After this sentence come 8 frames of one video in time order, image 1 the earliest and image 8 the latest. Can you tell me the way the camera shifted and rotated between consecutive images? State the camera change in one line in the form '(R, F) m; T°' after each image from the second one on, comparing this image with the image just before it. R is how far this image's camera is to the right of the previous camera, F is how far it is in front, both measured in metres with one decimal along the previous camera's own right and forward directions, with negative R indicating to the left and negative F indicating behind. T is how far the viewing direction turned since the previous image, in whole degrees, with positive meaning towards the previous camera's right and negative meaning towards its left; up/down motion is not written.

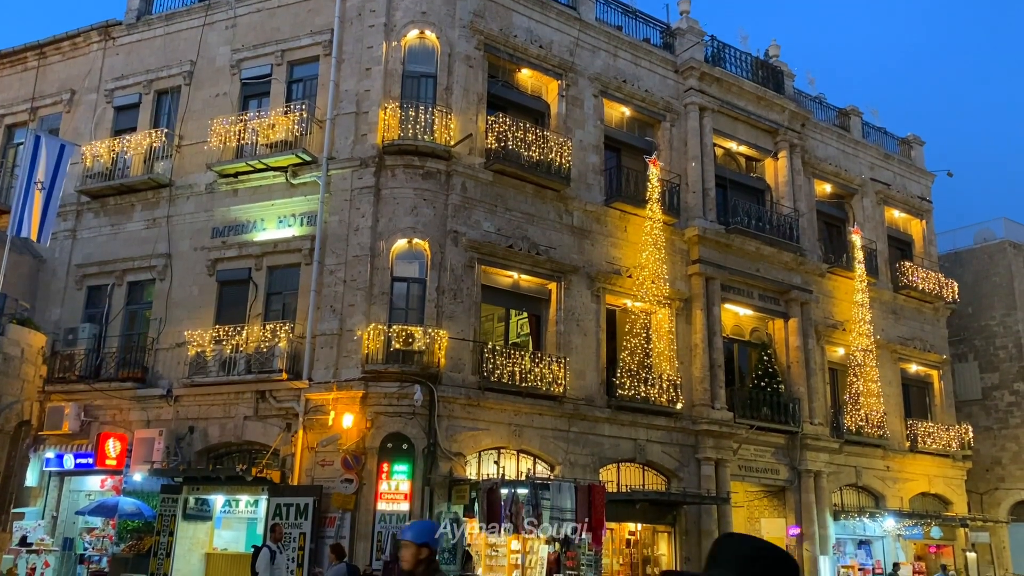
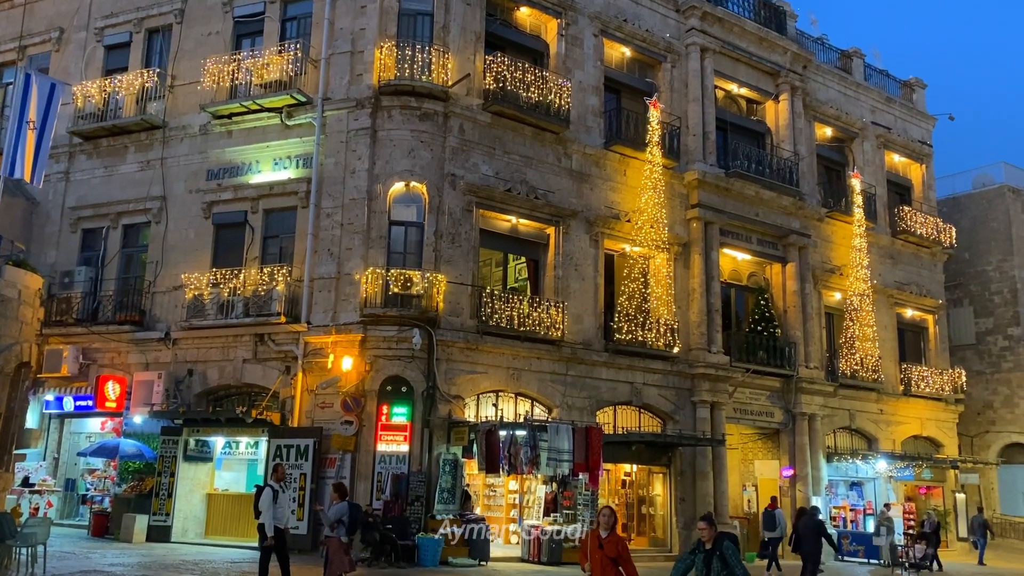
(-0.1, +0.1) m; 0°
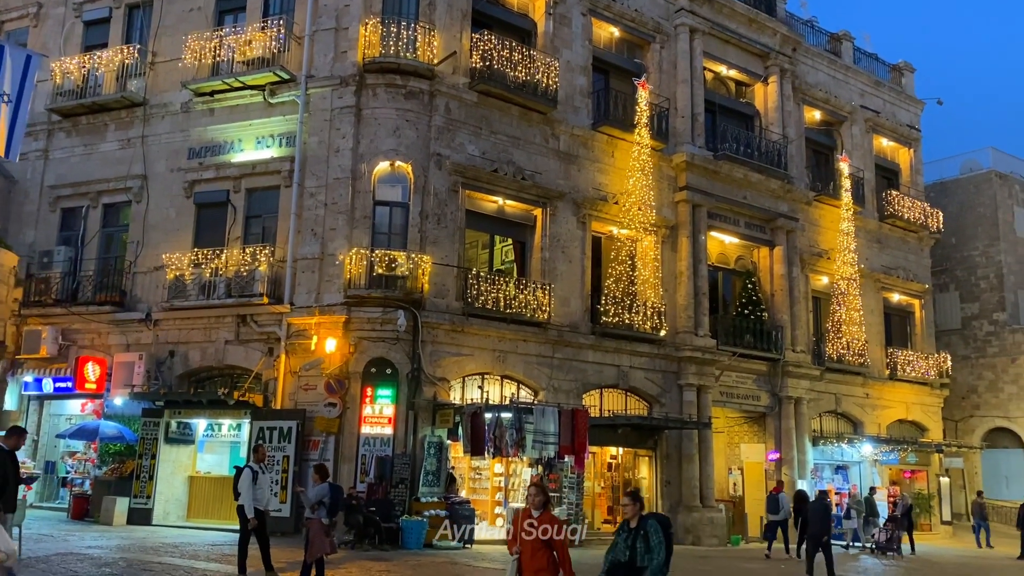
(0.0, +0.2) m; +1°
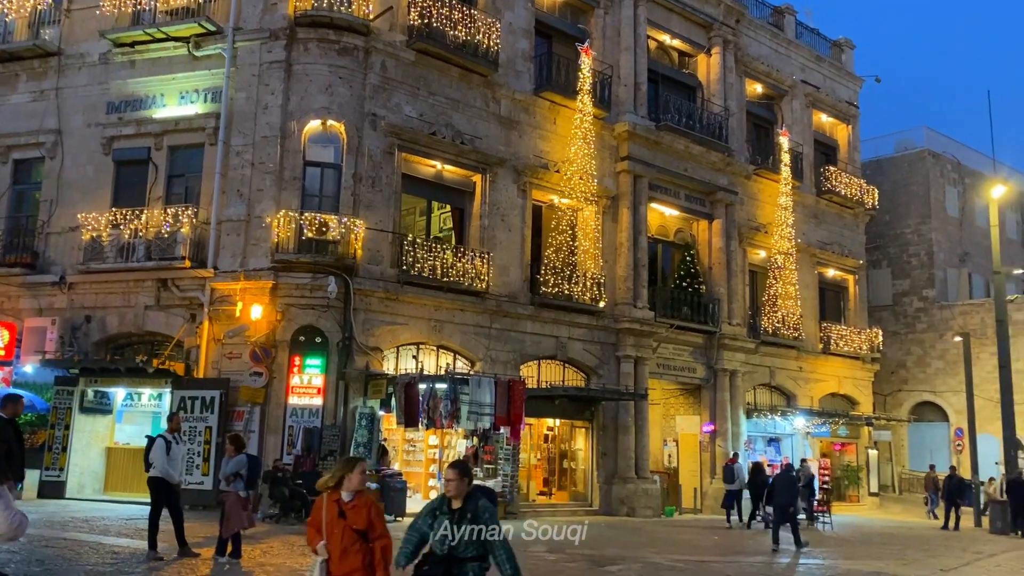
(+0.1, +0.5) m; +4°
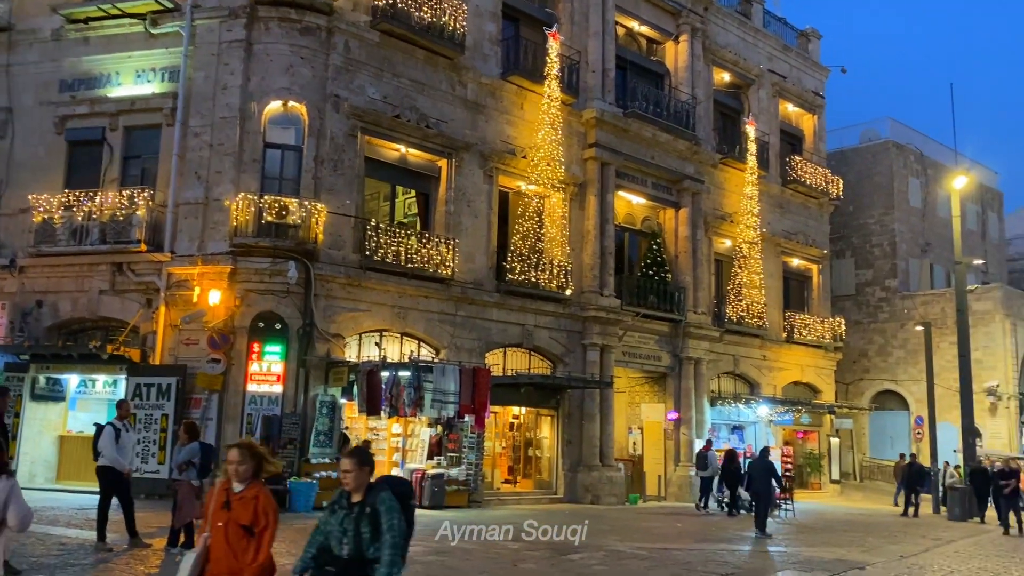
(+0.1, +0.2) m; +2°
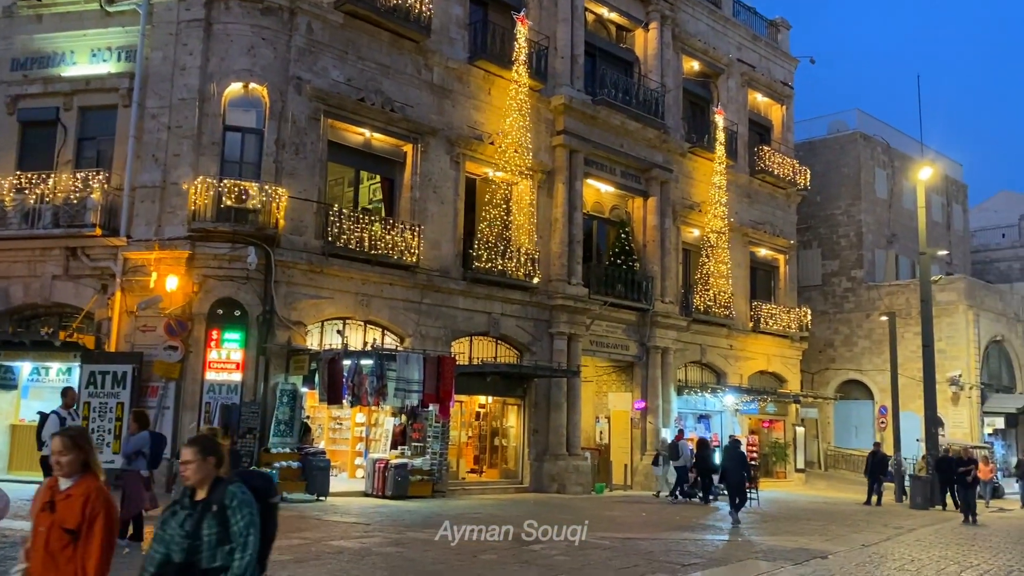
(+0.1, +0.2) m; +2°
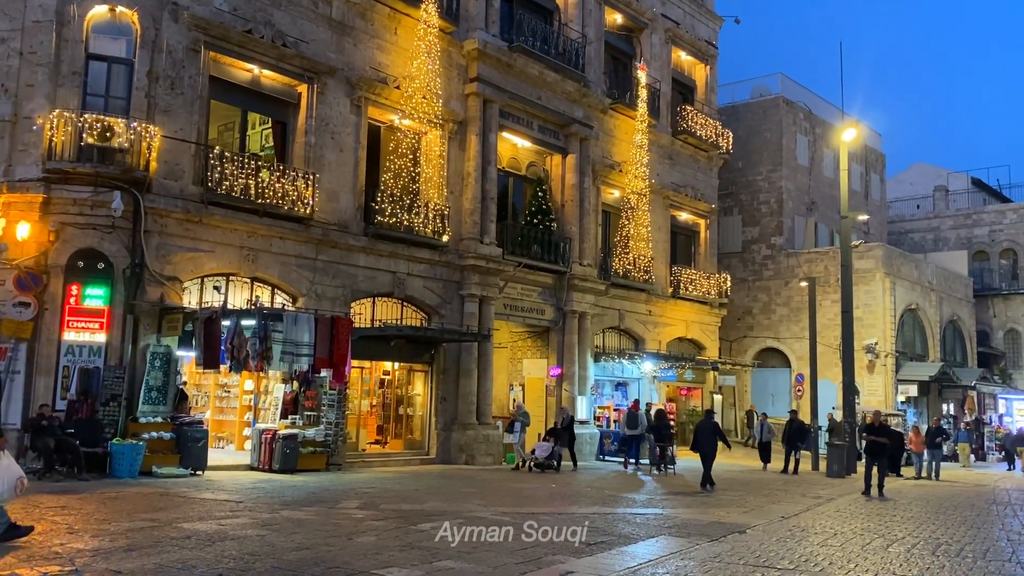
(+0.4, +1.3) m; +5°
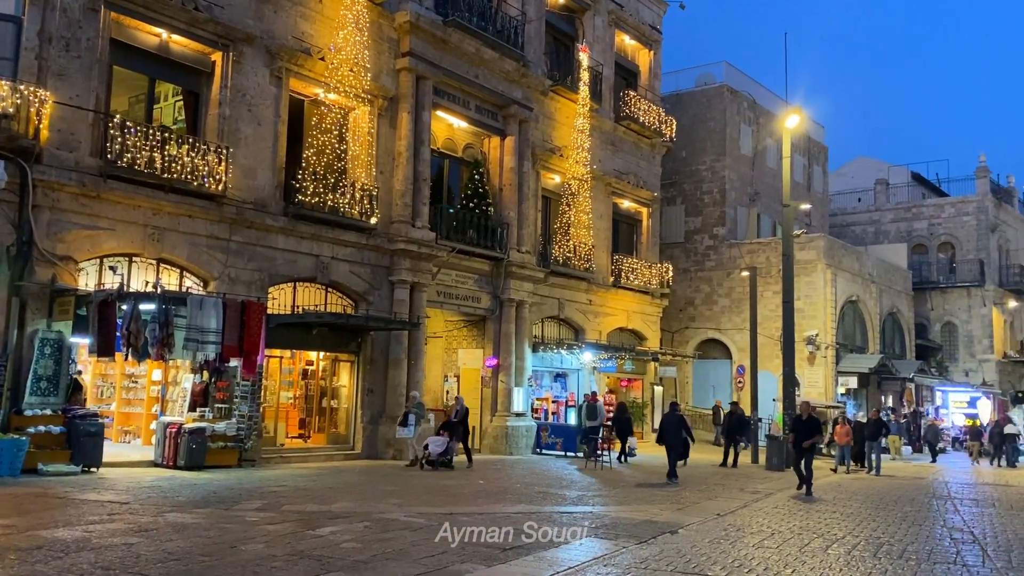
(+0.4, +0.9) m; +3°
